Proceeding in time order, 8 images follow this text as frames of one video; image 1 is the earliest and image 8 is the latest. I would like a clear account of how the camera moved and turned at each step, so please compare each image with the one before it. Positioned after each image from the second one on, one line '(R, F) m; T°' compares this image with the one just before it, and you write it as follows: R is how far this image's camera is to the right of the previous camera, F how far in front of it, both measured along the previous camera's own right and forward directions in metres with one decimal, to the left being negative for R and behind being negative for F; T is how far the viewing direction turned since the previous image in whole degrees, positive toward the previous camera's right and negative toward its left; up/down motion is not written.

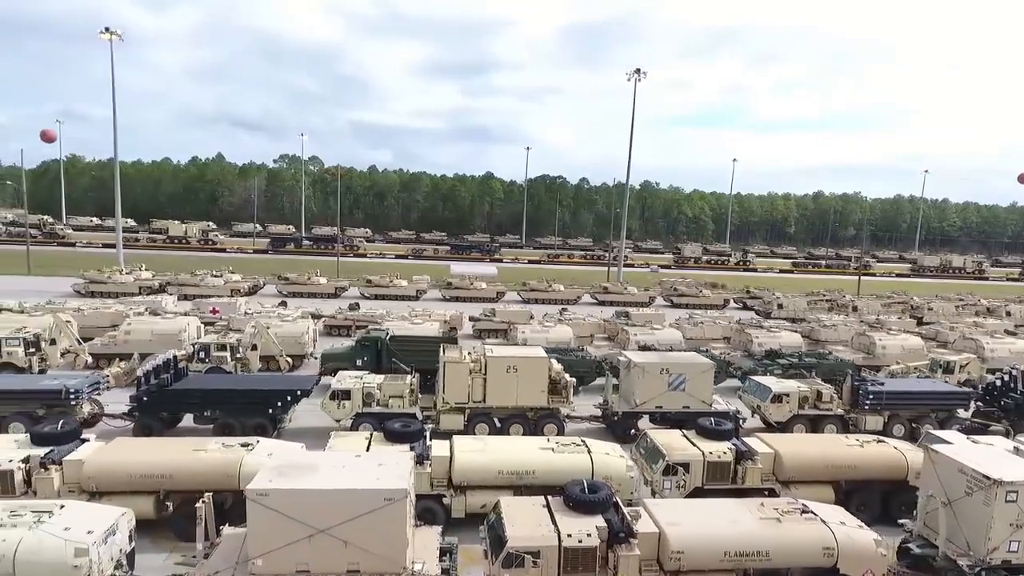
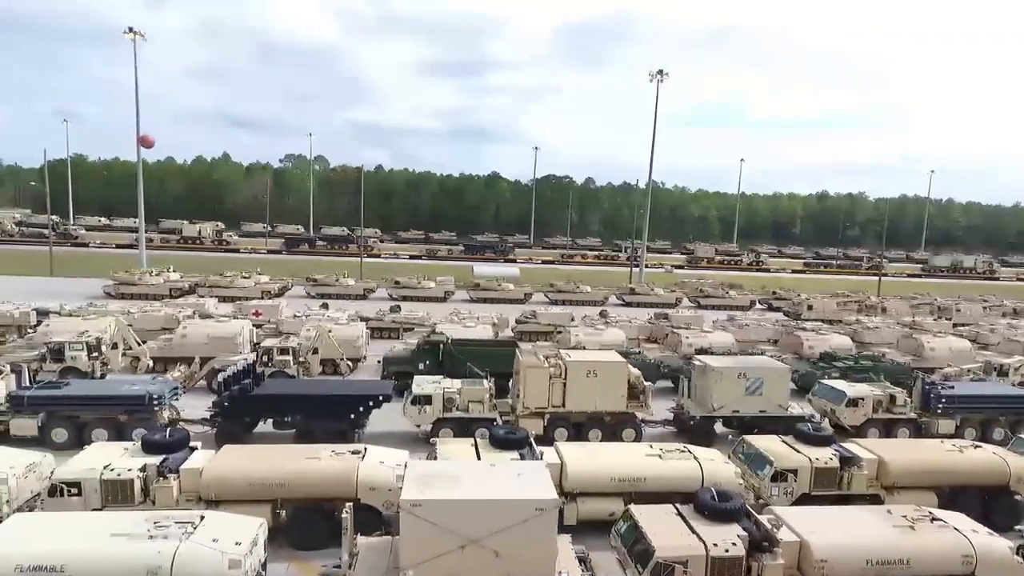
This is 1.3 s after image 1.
(-2.6, +0.1) m; 0°
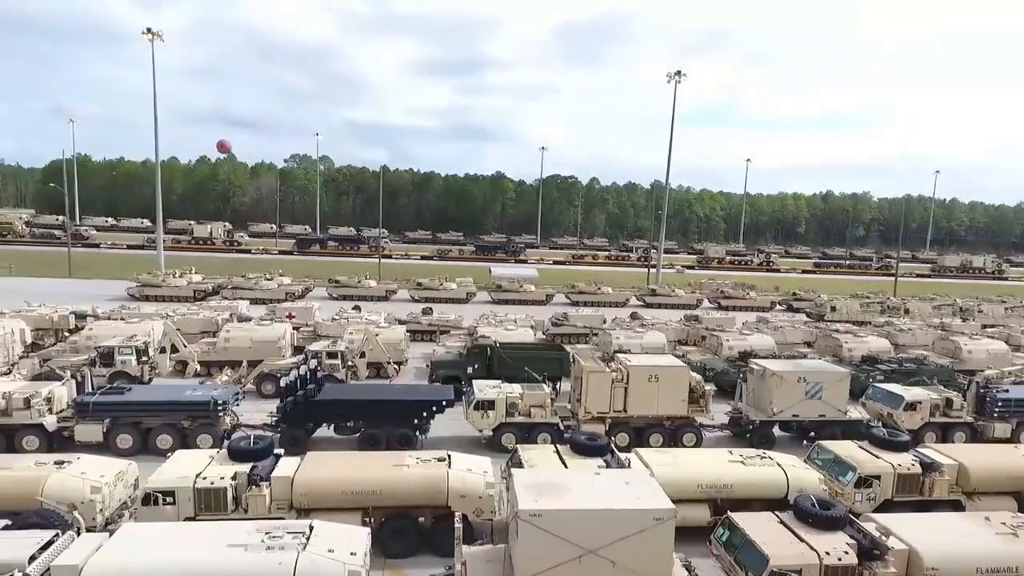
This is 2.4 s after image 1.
(-2.0, +0.1) m; 0°
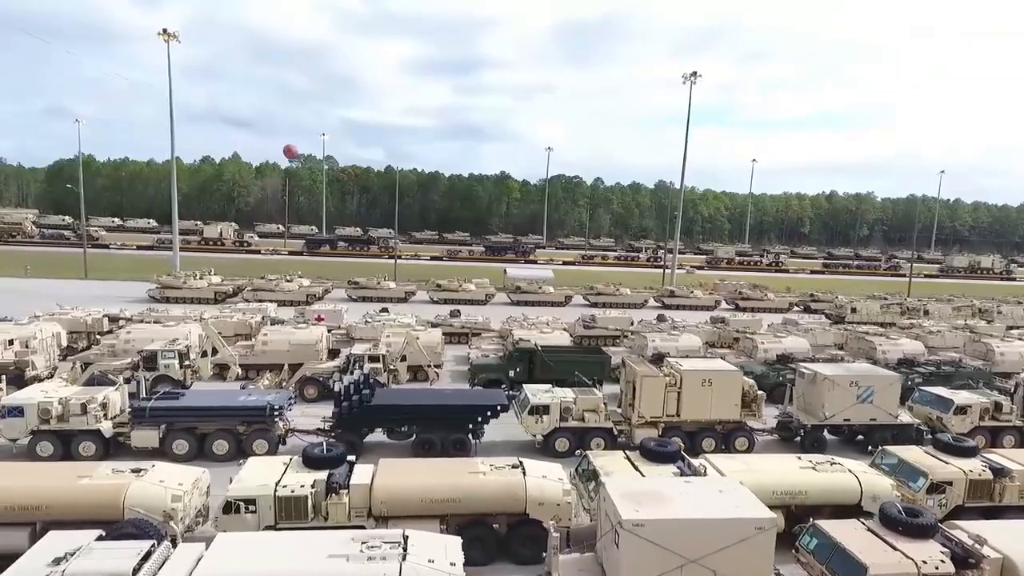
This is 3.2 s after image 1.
(-1.7, +0.1) m; 0°
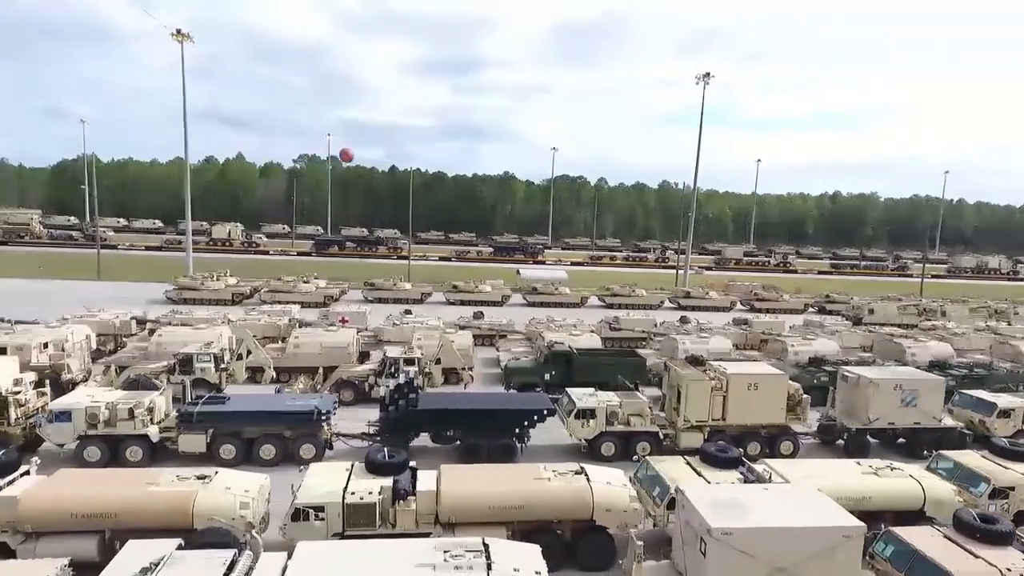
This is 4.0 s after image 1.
(-1.4, +0.1) m; 0°
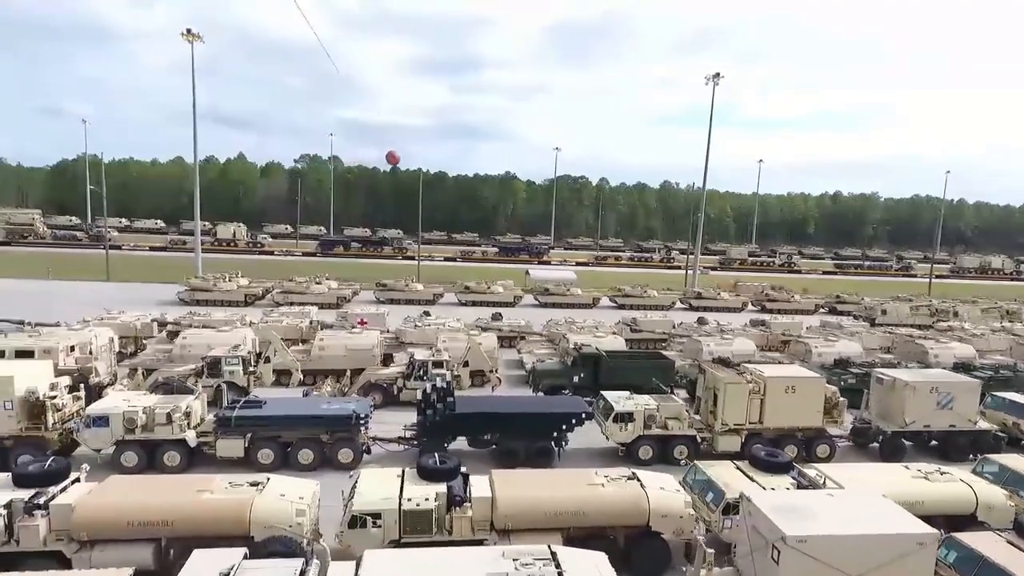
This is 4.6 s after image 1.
(-1.2, +0.1) m; 0°
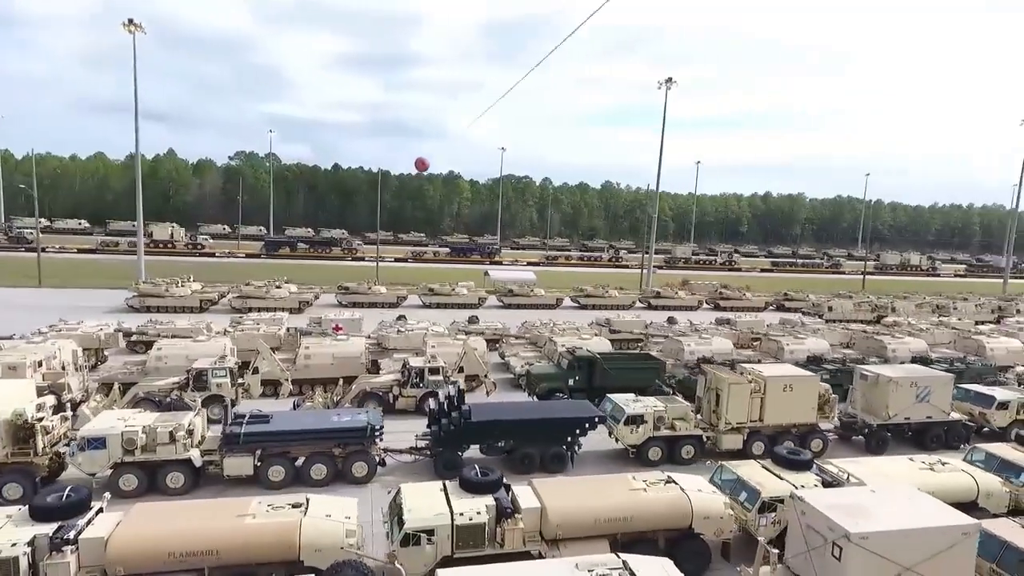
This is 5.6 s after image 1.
(-2.2, +0.2) m; +6°
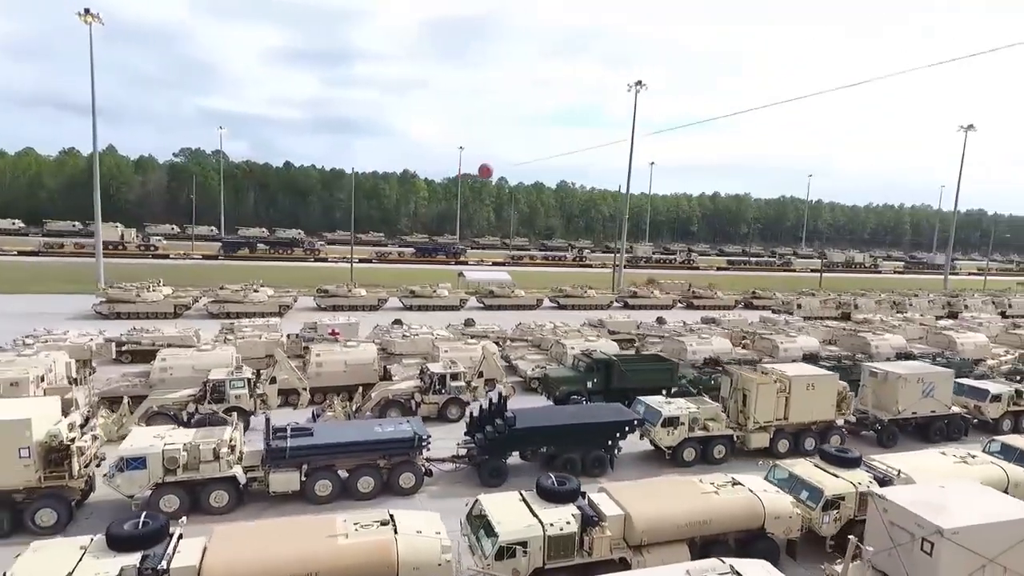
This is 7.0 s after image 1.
(-2.7, +0.2) m; +5°
